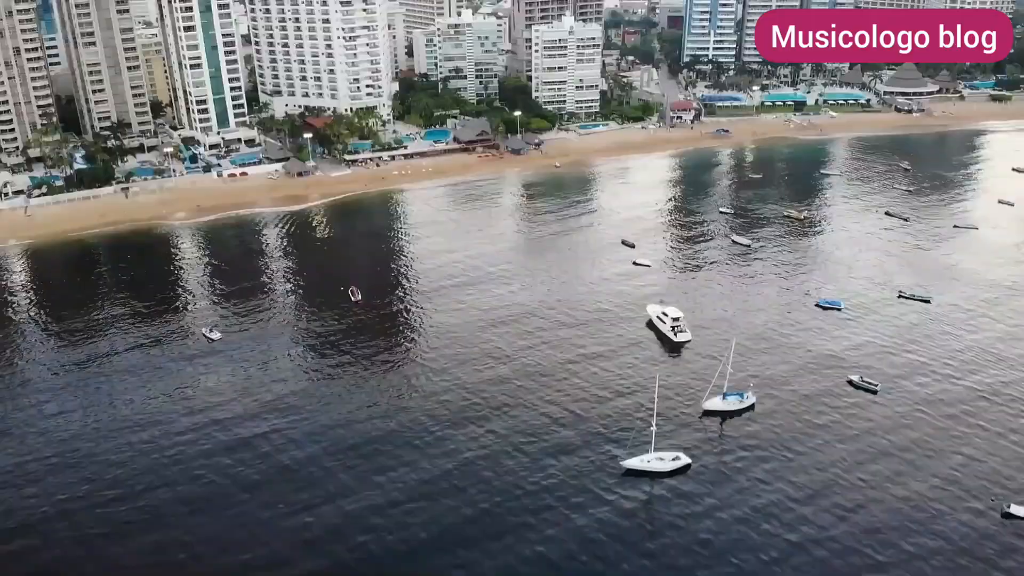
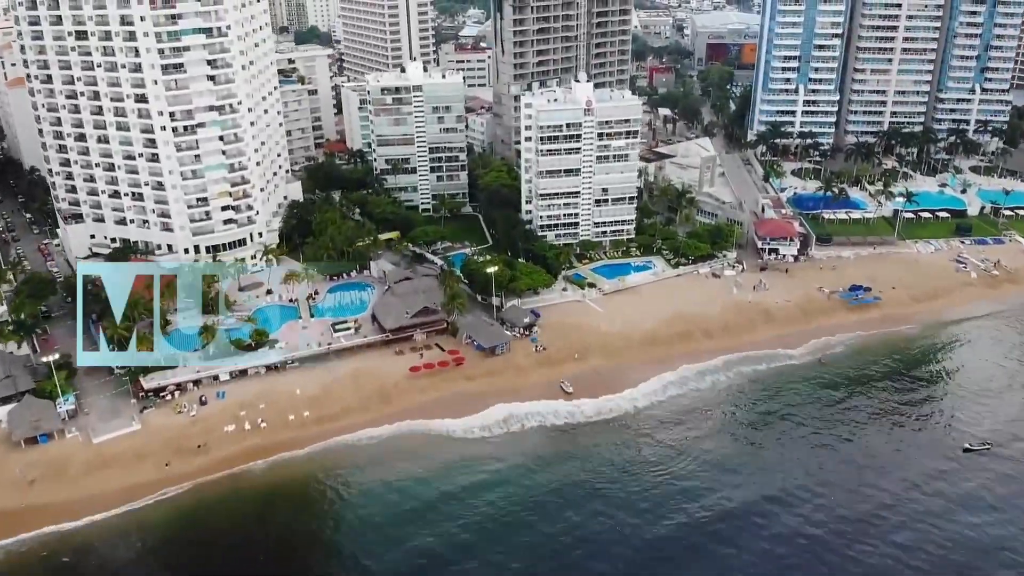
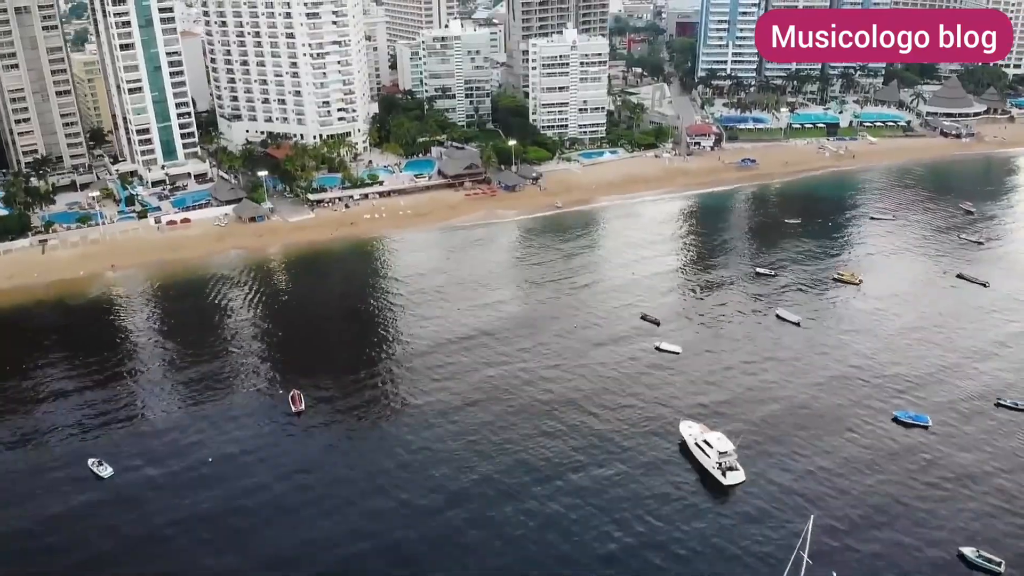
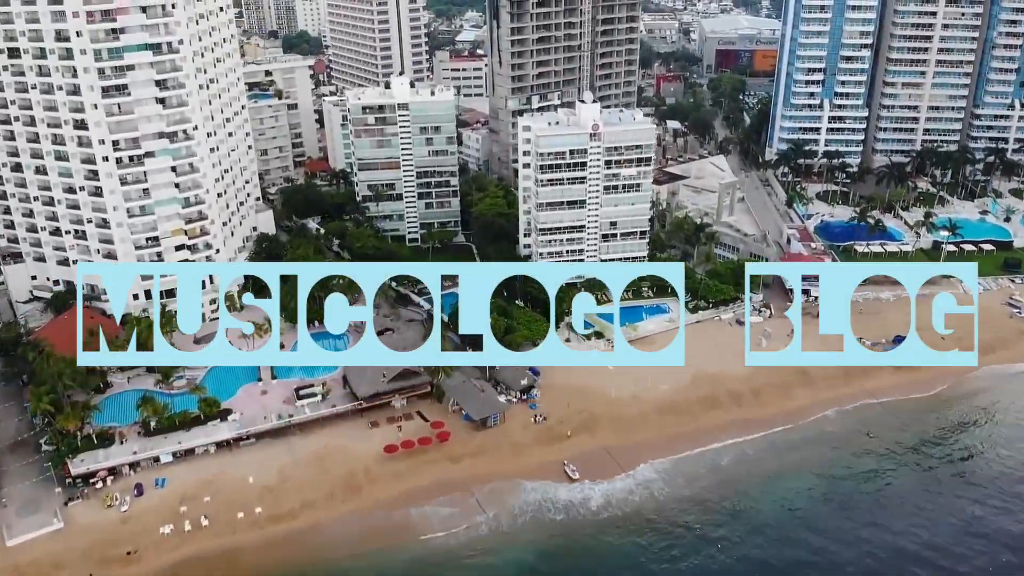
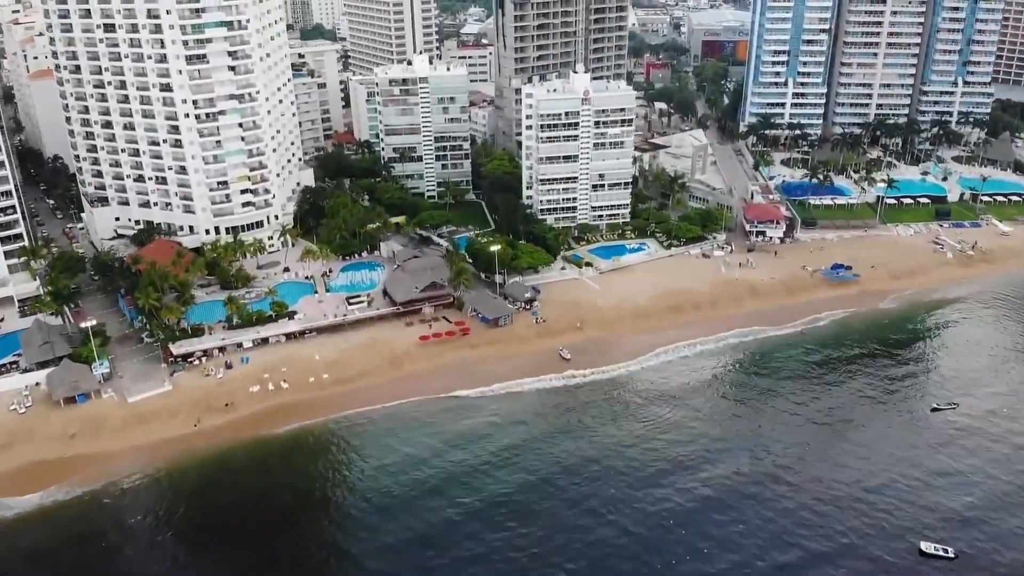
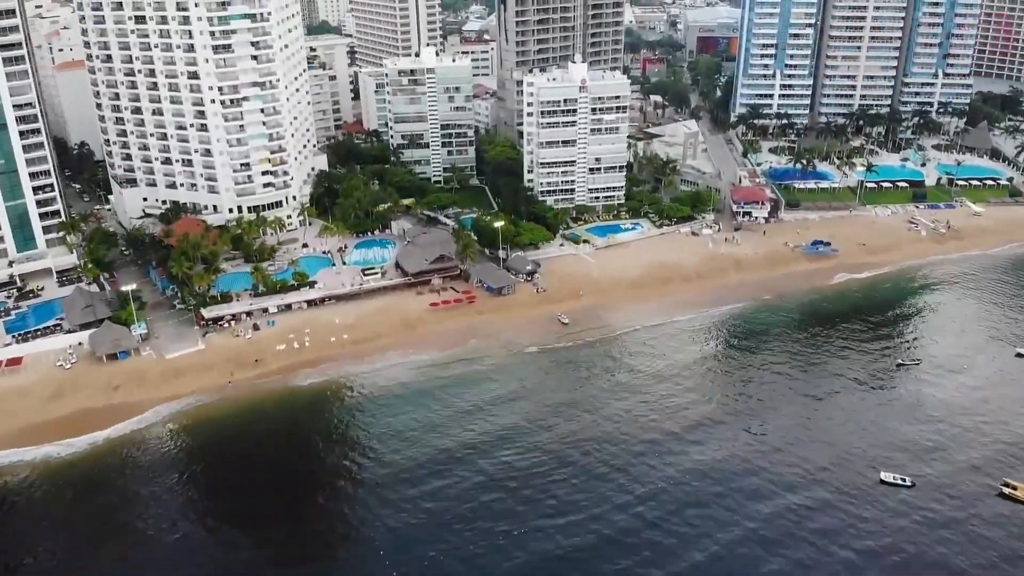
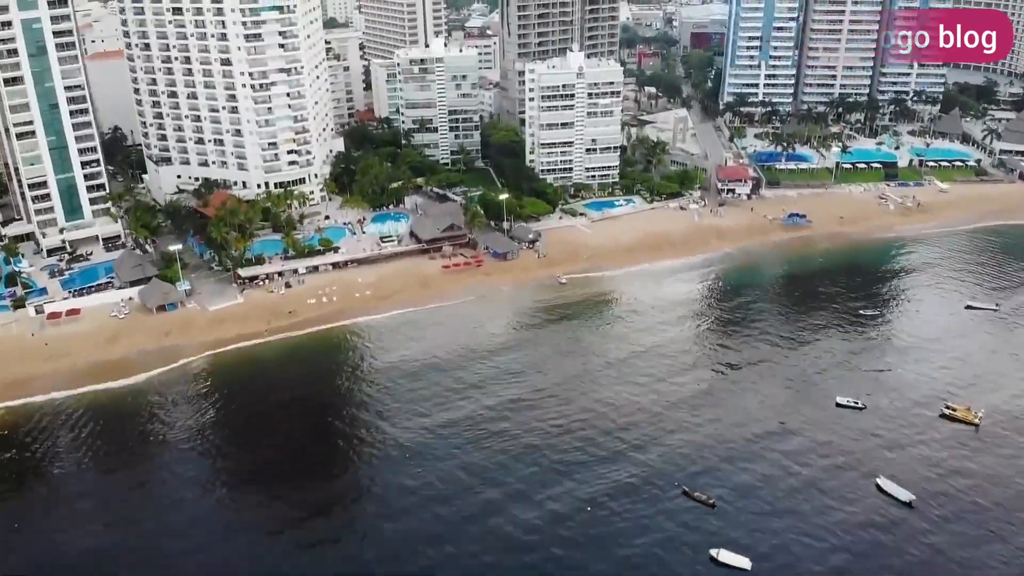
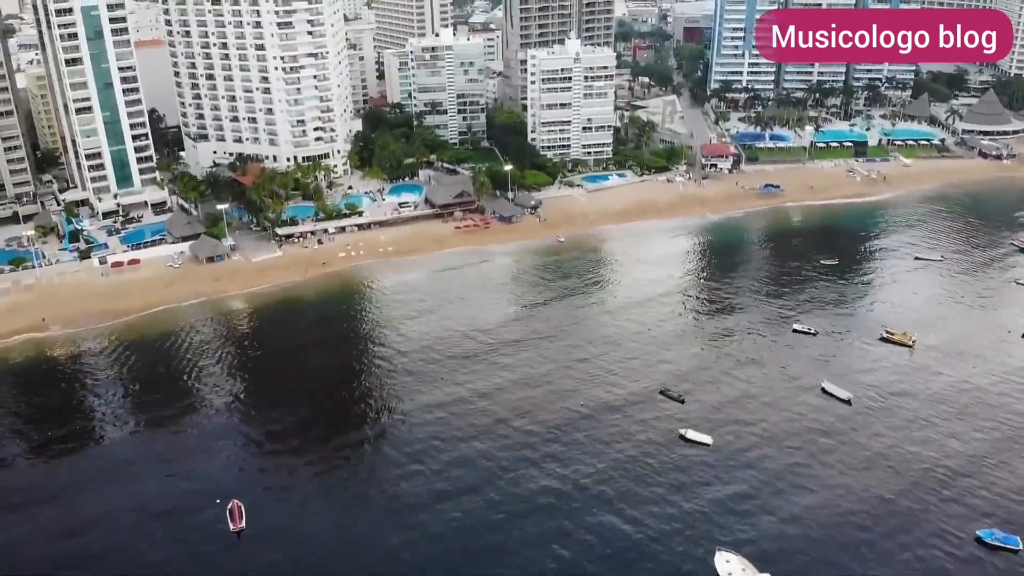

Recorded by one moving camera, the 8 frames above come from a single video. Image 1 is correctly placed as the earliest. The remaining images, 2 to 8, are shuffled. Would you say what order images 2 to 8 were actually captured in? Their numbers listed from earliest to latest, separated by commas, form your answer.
3, 8, 7, 6, 5, 2, 4
